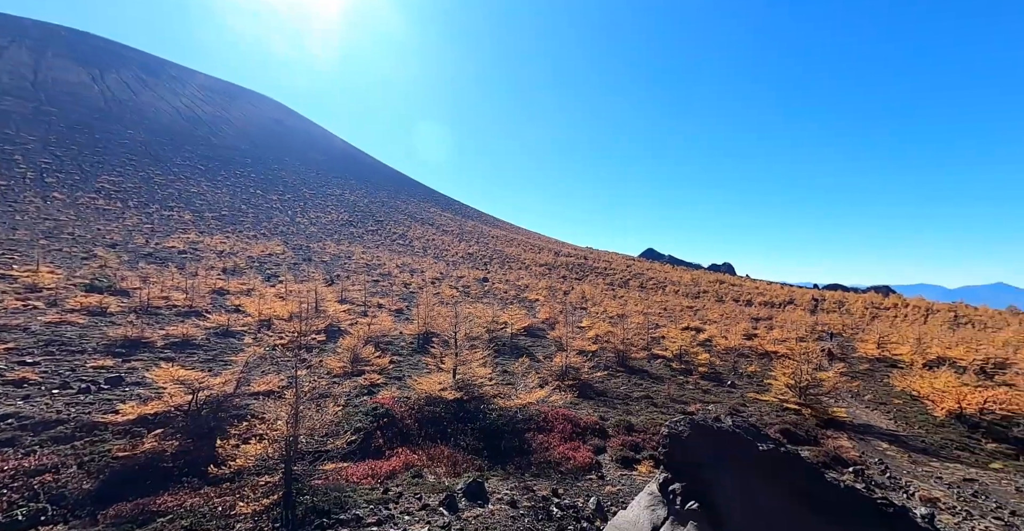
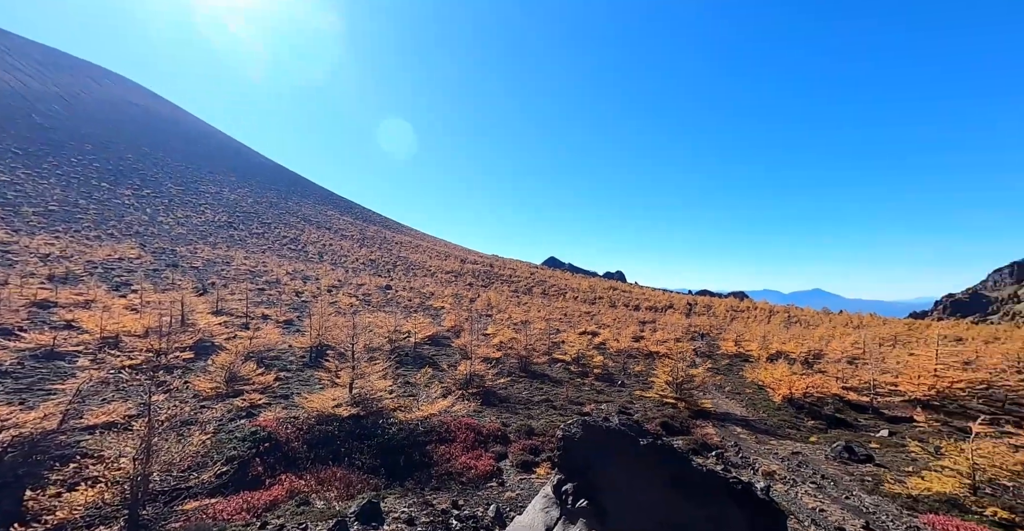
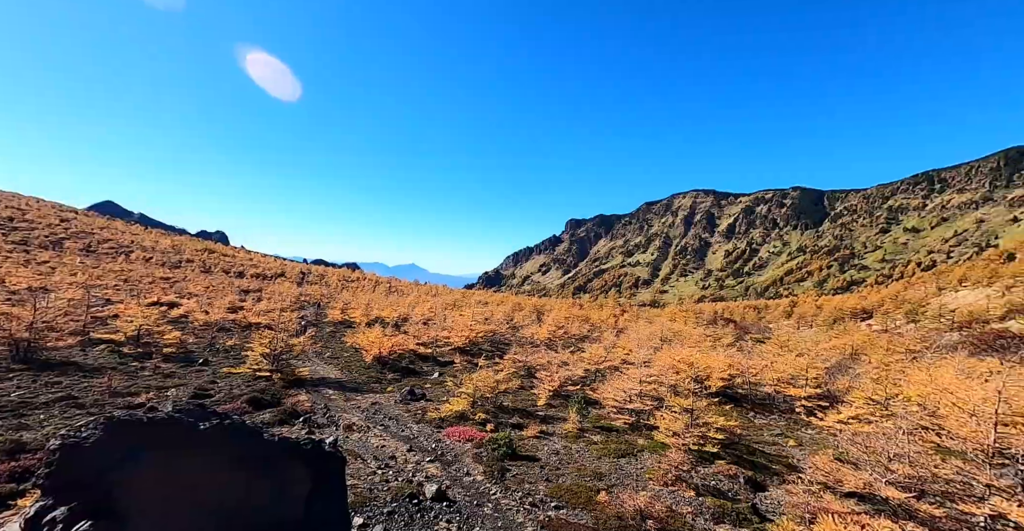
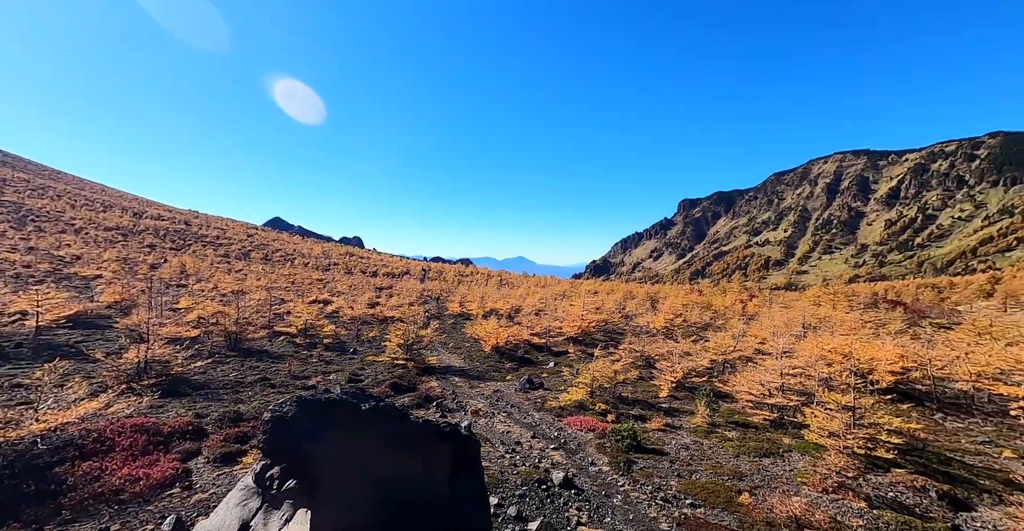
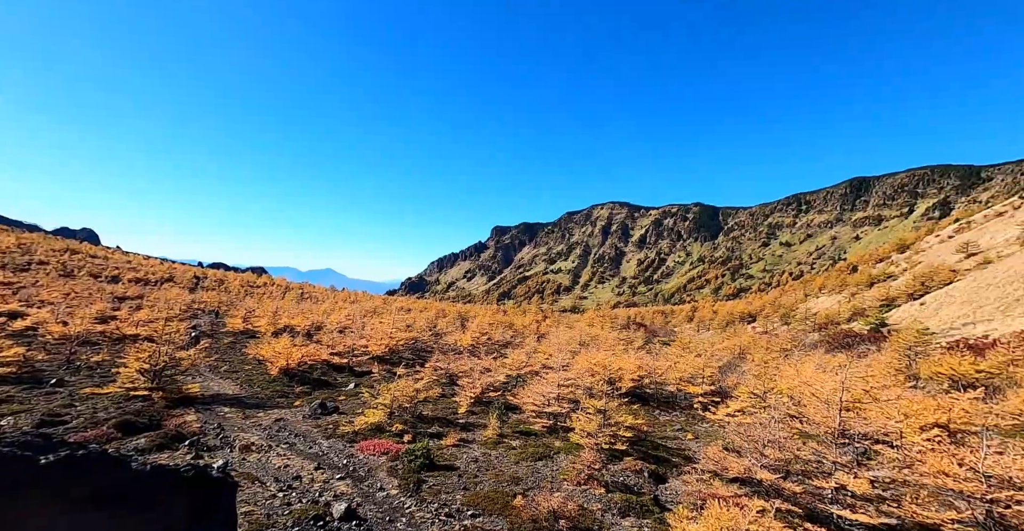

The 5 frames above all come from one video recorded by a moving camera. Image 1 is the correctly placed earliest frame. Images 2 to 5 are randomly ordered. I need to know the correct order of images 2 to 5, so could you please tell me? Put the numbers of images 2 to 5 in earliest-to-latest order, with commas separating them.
2, 4, 3, 5
